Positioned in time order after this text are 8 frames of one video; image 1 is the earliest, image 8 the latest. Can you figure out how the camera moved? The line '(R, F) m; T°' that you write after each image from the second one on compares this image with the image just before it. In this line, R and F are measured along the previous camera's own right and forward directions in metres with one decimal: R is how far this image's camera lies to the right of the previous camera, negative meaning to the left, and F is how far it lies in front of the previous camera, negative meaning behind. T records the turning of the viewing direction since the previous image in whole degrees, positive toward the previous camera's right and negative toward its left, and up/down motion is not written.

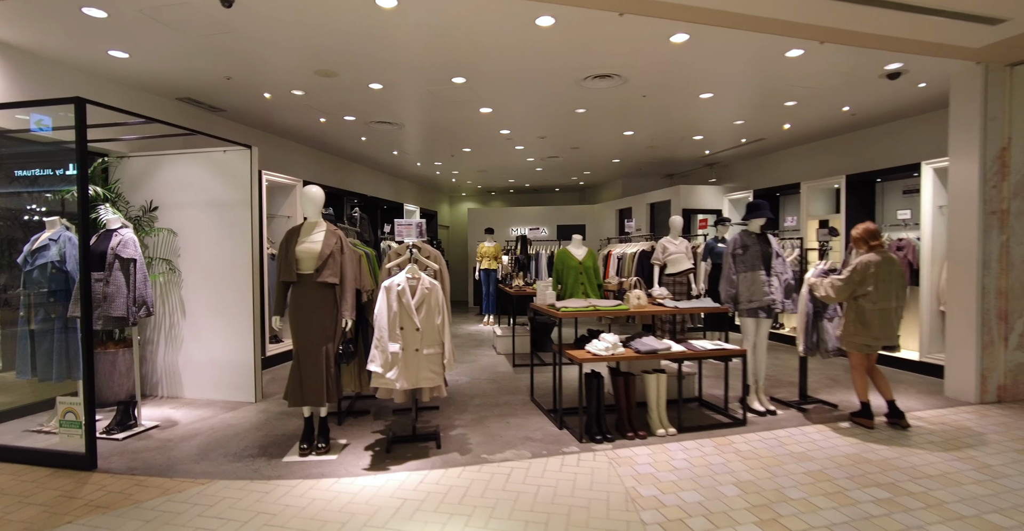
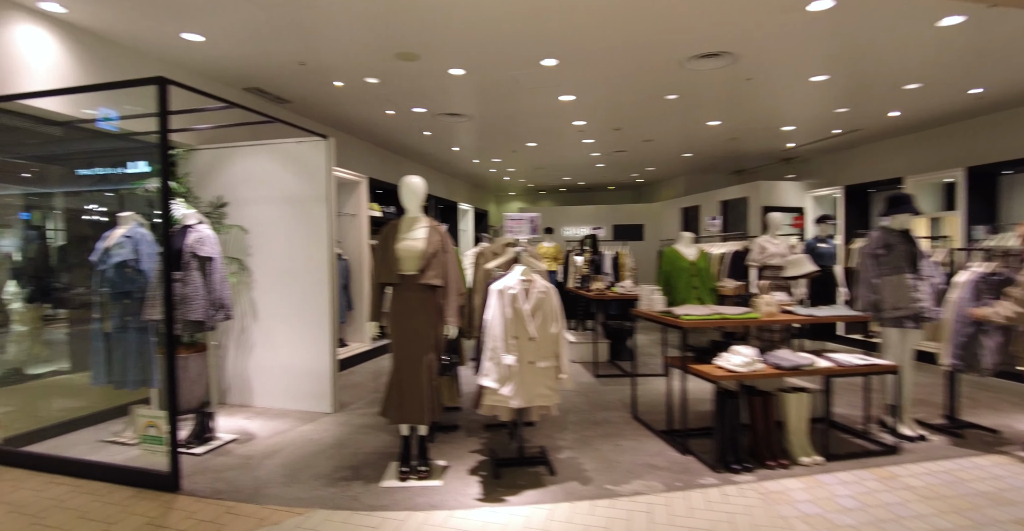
(-0.7, +0.5) m; -3°
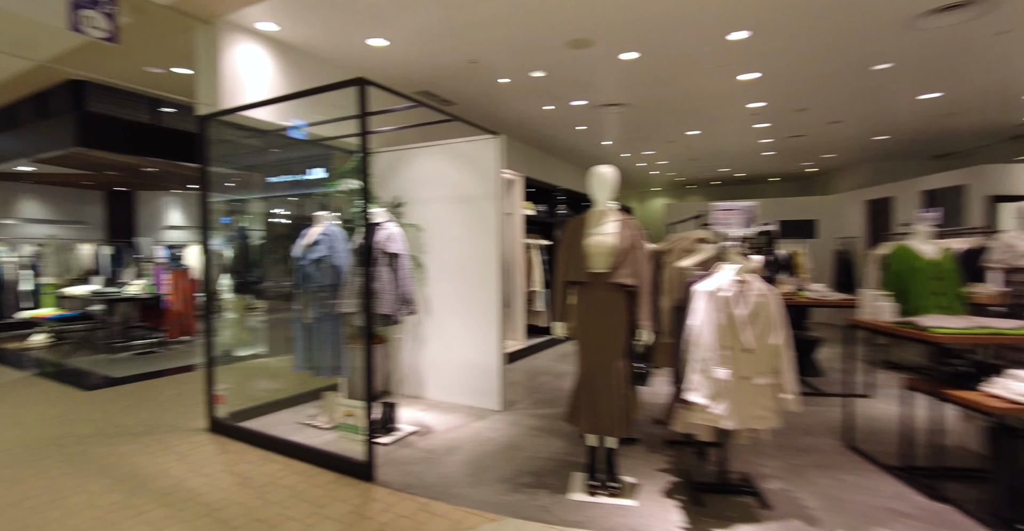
(-0.6, +0.2) m; -13°
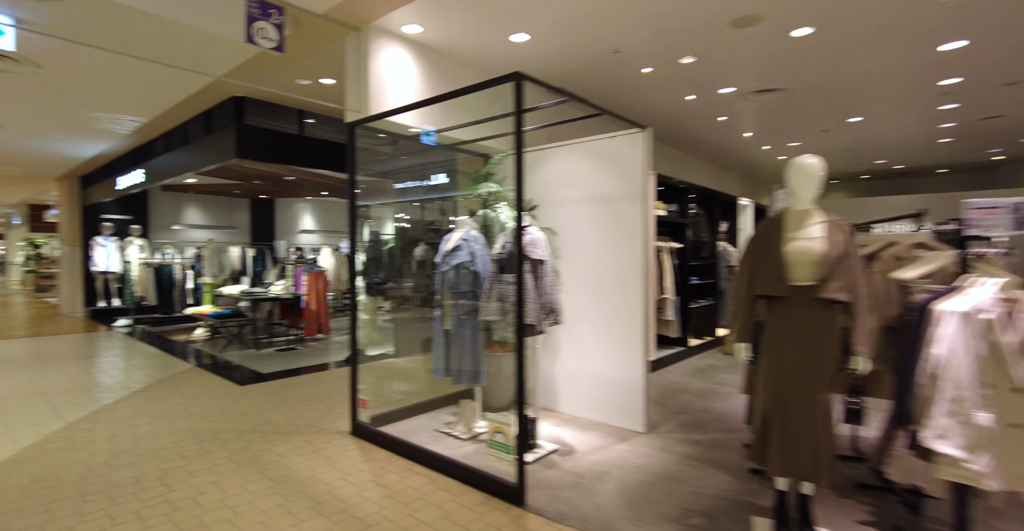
(-0.5, +0.3) m; -11°
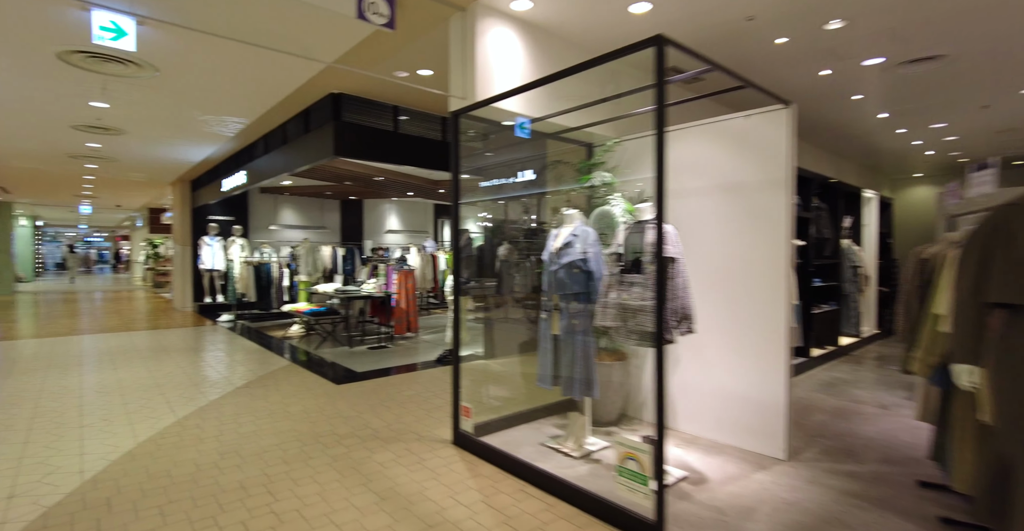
(-0.3, +0.3) m; -8°
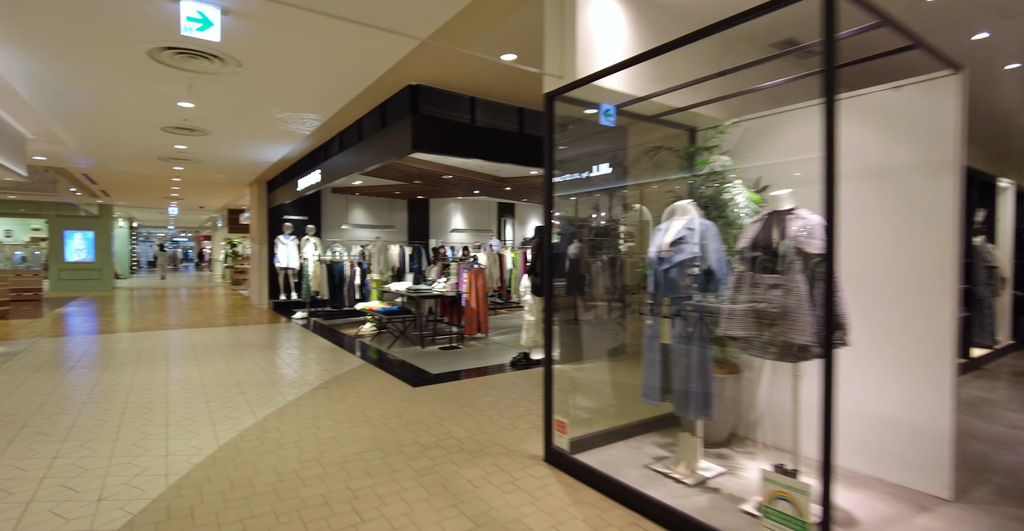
(-0.3, +0.3) m; -6°
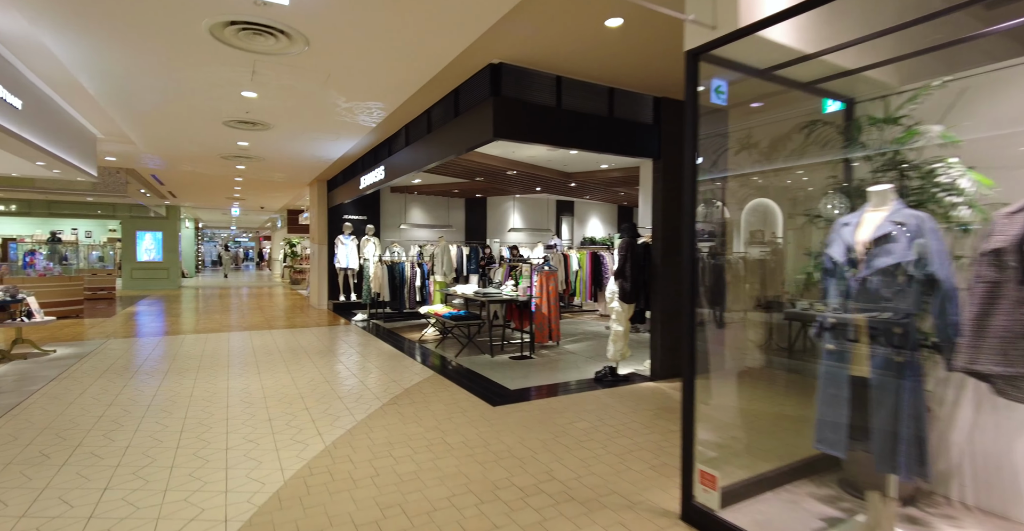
(-0.4, +0.6) m; -5°
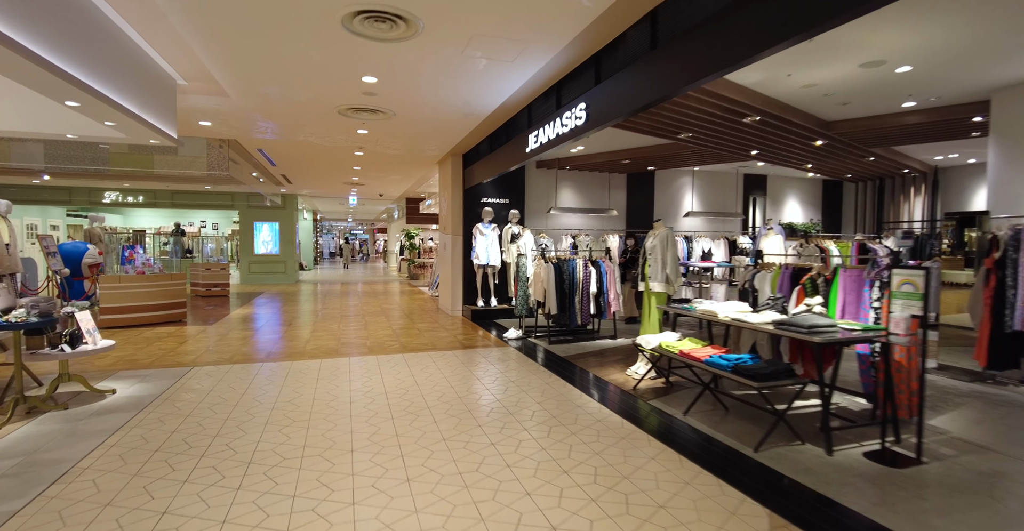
(-1.6, +2.6) m; -11°
